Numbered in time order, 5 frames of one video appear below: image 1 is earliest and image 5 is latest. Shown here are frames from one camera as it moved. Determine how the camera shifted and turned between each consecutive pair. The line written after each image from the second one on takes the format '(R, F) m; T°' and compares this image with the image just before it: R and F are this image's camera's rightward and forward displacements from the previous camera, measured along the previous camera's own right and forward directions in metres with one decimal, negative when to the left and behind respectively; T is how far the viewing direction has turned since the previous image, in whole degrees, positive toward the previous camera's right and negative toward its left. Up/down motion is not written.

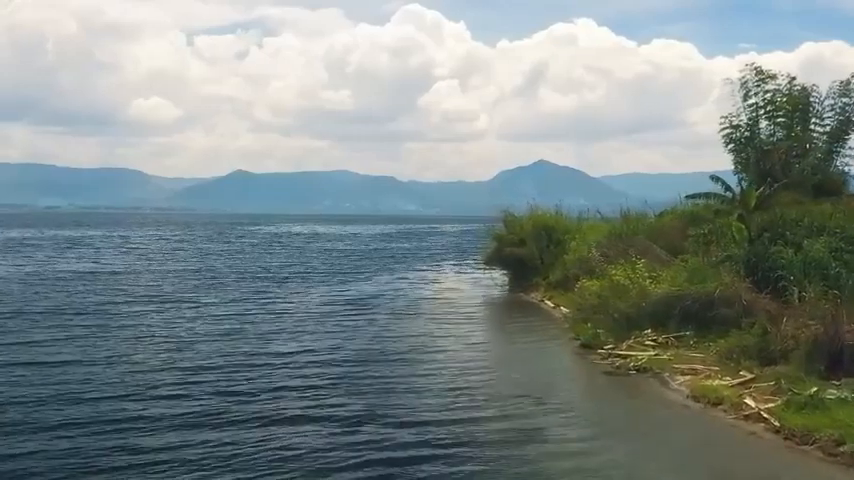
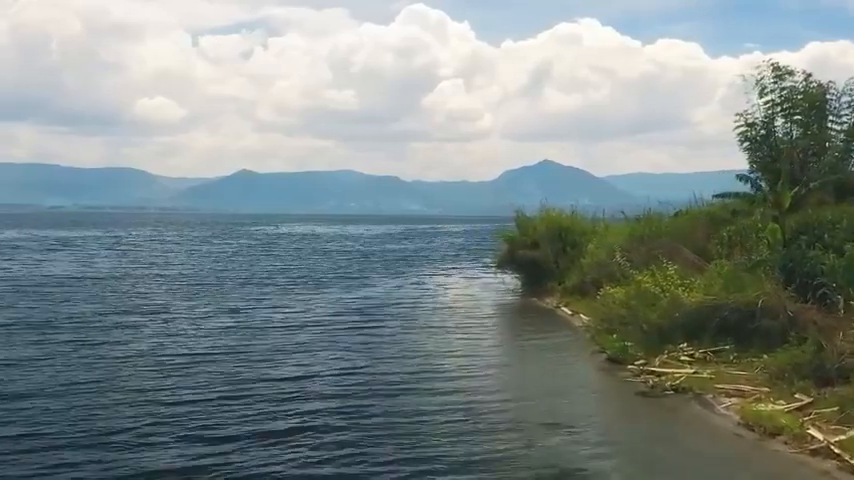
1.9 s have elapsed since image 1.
(-0.2, +1.7) m; 0°
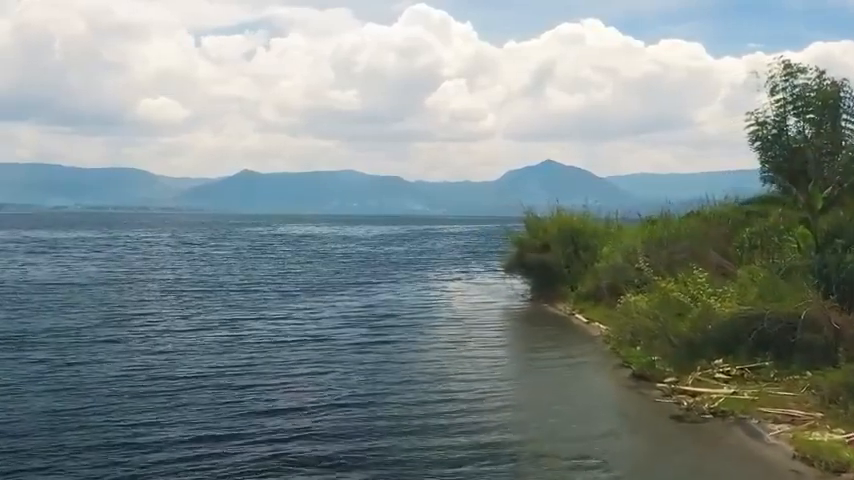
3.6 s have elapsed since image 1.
(-0.1, +1.6) m; 0°
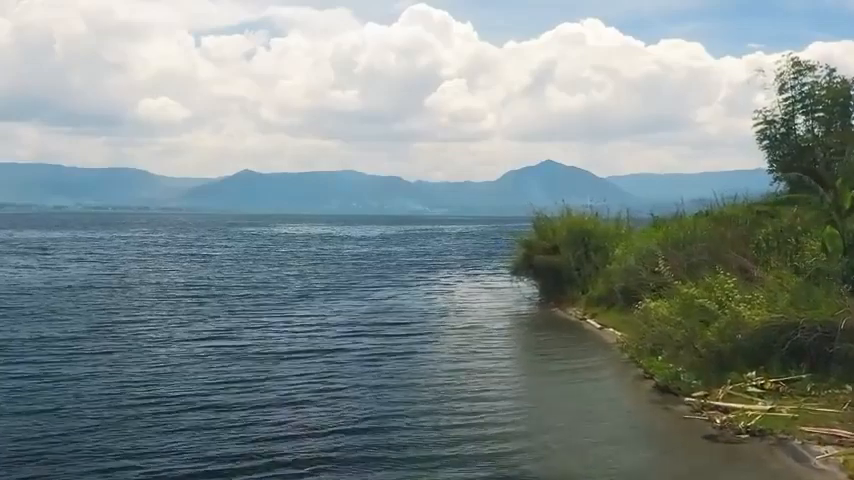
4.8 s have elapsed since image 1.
(-0.2, +1.1) m; 0°
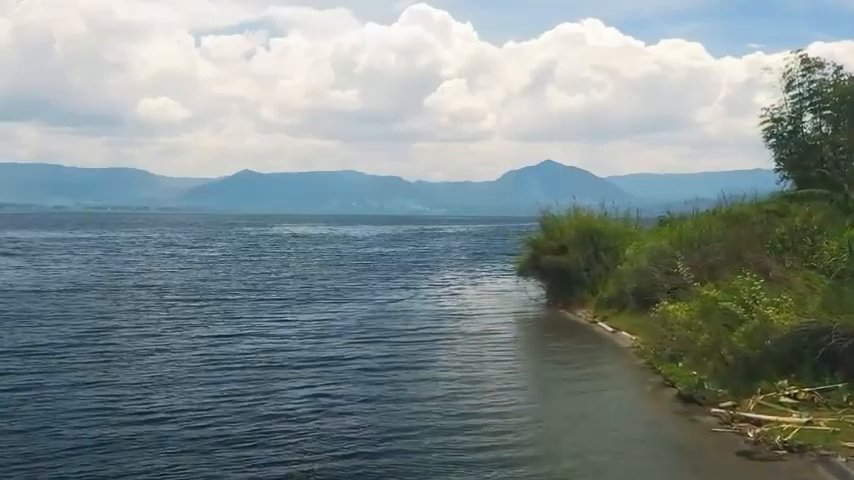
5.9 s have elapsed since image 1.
(-0.1, +1.0) m; 0°
